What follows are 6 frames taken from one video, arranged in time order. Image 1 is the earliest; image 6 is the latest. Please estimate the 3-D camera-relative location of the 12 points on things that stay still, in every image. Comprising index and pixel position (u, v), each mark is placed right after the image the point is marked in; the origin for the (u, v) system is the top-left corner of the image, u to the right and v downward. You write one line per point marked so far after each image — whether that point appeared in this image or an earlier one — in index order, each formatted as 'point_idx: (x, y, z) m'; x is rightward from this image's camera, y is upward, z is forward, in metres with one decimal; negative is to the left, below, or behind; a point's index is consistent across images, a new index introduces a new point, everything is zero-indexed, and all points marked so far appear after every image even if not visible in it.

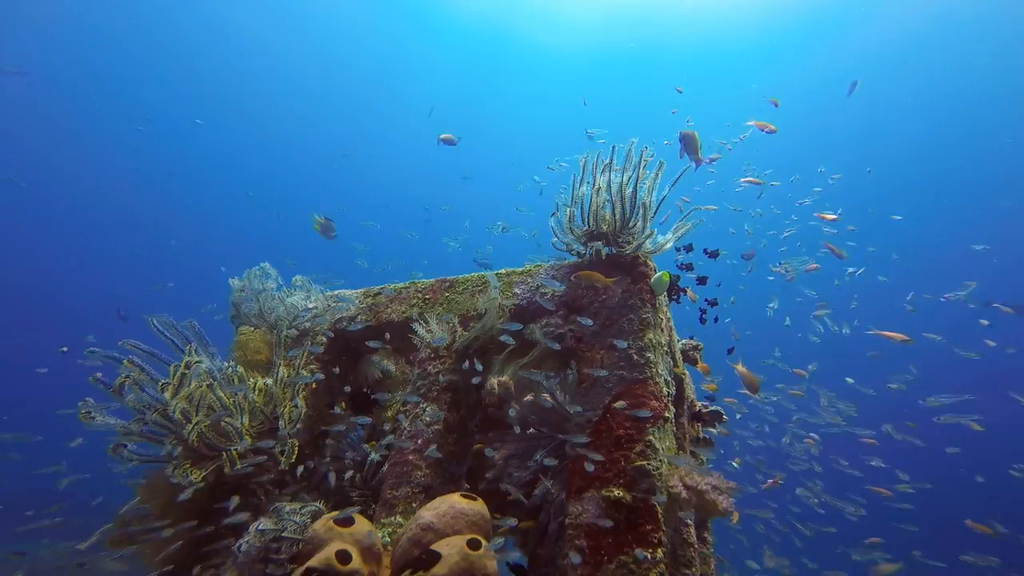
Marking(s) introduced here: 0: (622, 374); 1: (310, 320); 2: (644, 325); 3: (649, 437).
0: (+1.0, -0.8, +4.5) m
1: (-2.4, -0.4, +6.0) m
2: (+1.2, -0.3, +4.7) m
3: (+1.1, -1.3, +4.2) m
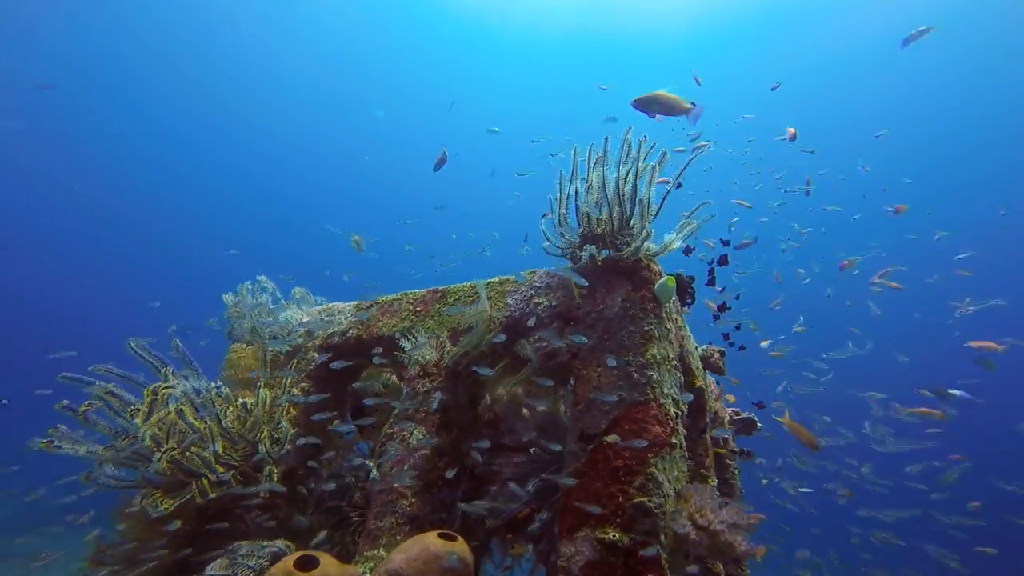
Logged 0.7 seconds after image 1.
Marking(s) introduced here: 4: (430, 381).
0: (+0.9, -0.9, +3.9) m
1: (-2.4, -0.5, +5.8) m
2: (+1.1, -0.4, +4.1) m
3: (+1.0, -1.3, +3.7) m
4: (-0.8, -0.9, +4.8) m
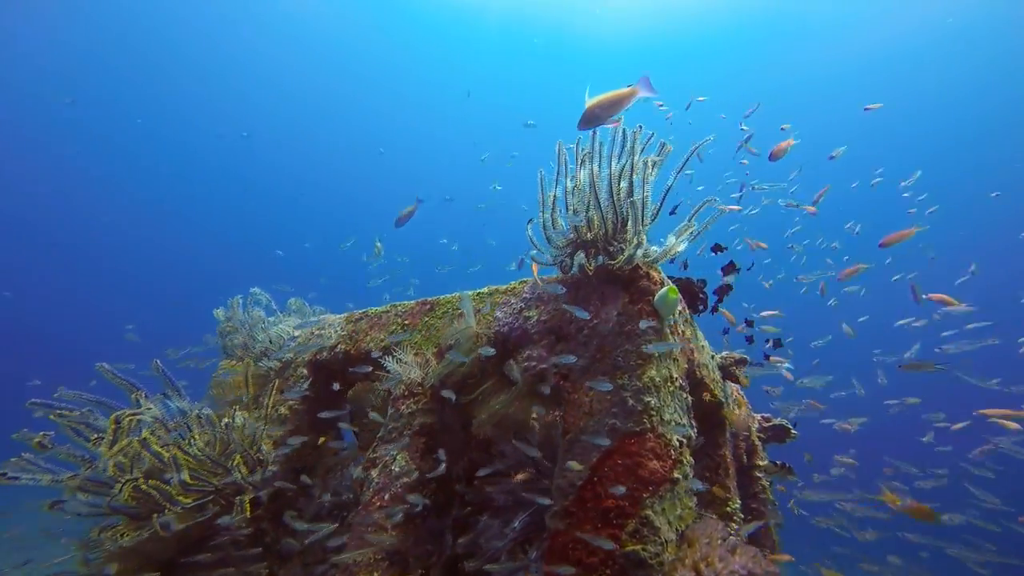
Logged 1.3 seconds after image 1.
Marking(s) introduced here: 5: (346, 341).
0: (+0.7, -1.0, +3.5) m
1: (-2.5, -0.7, +5.5) m
2: (+0.9, -0.5, +3.6) m
3: (+0.9, -1.4, +3.2) m
4: (-0.9, -1.0, +4.5) m
5: (-1.7, -0.6, +5.2) m
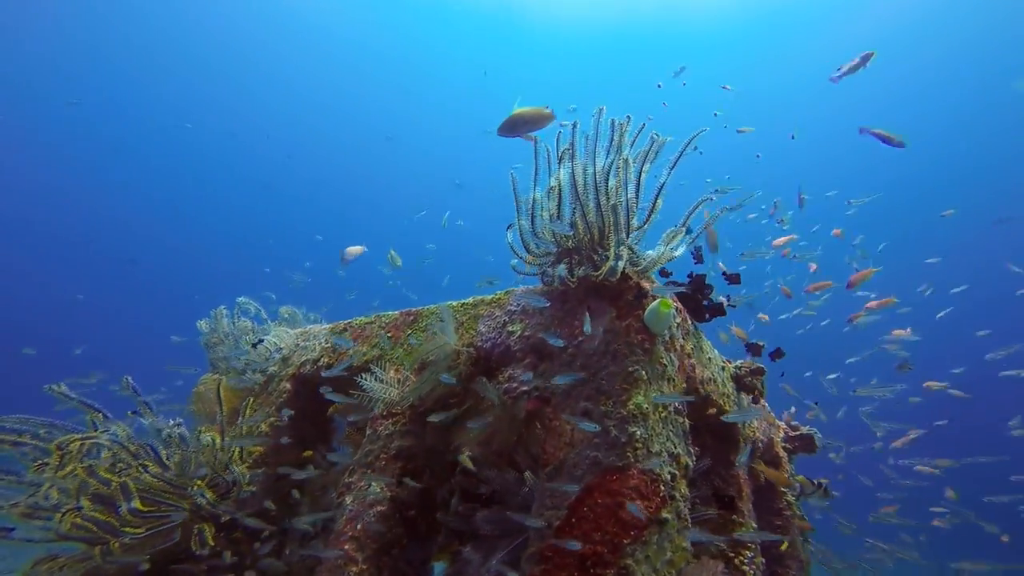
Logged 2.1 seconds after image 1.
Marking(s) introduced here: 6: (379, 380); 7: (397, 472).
0: (+0.5, -1.1, +3.1) m
1: (-2.5, -0.8, +5.3) m
2: (+0.8, -0.6, +3.2) m
3: (+0.7, -1.5, +2.8) m
4: (-1.0, -1.1, +4.2) m
5: (-1.8, -0.7, +5.0) m
6: (-1.2, -0.8, +4.3) m
7: (-0.9, -1.5, +4.0) m
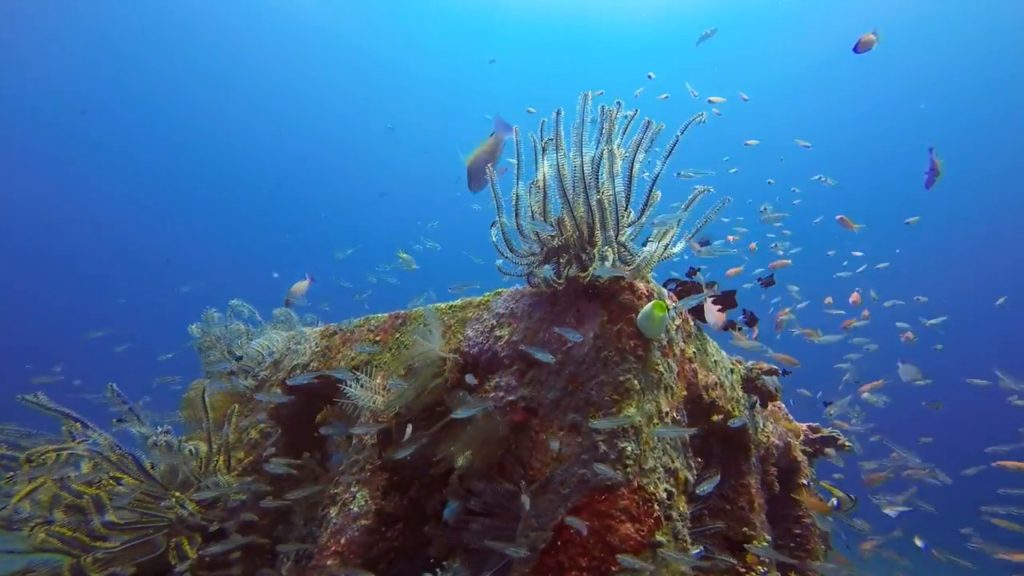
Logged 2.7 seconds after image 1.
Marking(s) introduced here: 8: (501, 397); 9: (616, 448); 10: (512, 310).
0: (+0.4, -1.1, +2.9) m
1: (-2.6, -0.8, +5.2) m
2: (+0.7, -0.6, +3.0) m
3: (+0.5, -1.5, +2.6) m
4: (-1.1, -1.2, +4.0) m
5: (-1.9, -0.7, +4.8) m
6: (-1.2, -0.8, +4.1) m
7: (-1.0, -1.5, +3.8) m
8: (-0.1, -0.7, +3.4) m
9: (+0.6, -0.9, +2.8) m
10: (0.0, -0.2, +3.7) m
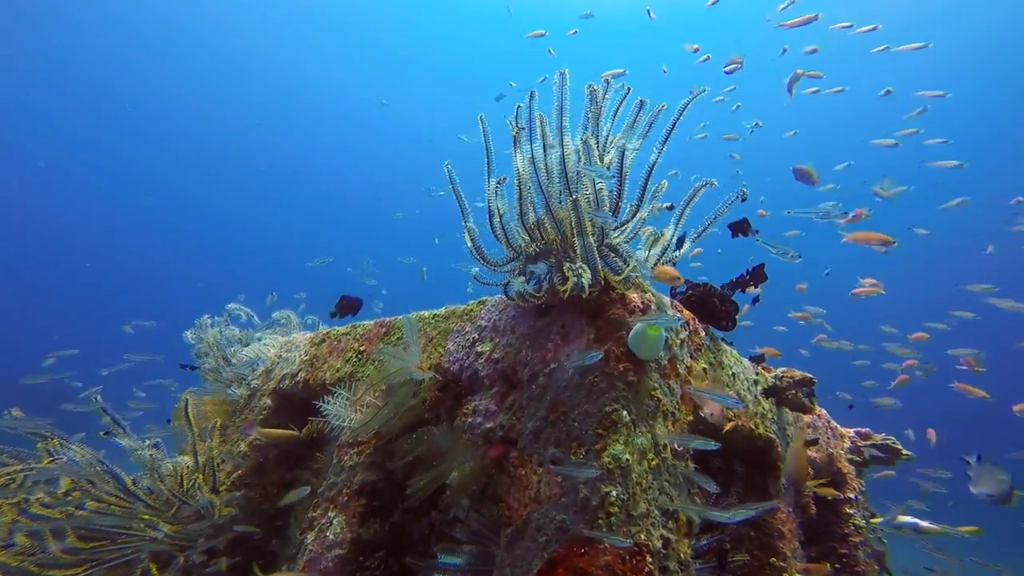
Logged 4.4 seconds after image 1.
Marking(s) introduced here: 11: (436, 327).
0: (+0.3, -1.1, +2.4) m
1: (-2.6, -0.9, +4.9) m
2: (+0.5, -0.7, +2.5) m
3: (+0.4, -1.6, +2.2) m
4: (-1.1, -1.2, +3.7) m
5: (-1.9, -0.7, +4.5) m
6: (-1.3, -0.9, +3.8) m
7: (-1.1, -1.6, +3.5) m
8: (-0.2, -0.8, +3.0) m
9: (+0.4, -1.0, +2.4) m
10: (-0.1, -0.2, +3.3) m
11: (-0.6, -0.3, +3.8) m
